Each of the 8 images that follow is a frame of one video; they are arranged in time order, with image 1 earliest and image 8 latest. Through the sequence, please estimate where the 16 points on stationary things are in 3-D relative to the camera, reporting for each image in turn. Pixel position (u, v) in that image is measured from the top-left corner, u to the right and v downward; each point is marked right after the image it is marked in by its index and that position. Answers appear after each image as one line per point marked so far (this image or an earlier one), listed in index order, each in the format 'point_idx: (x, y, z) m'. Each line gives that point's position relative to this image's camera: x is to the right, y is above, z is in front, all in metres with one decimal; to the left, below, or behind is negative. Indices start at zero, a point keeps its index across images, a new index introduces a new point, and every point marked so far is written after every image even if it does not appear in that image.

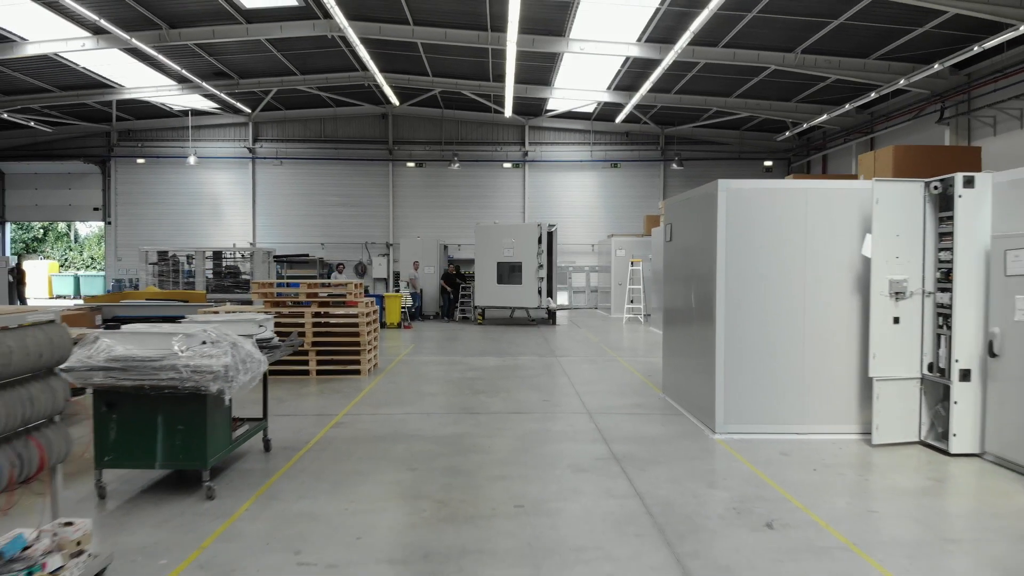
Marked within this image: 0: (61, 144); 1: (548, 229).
0: (-14.8, +4.7, +19.4) m
1: (+0.9, +1.5, +15.2) m
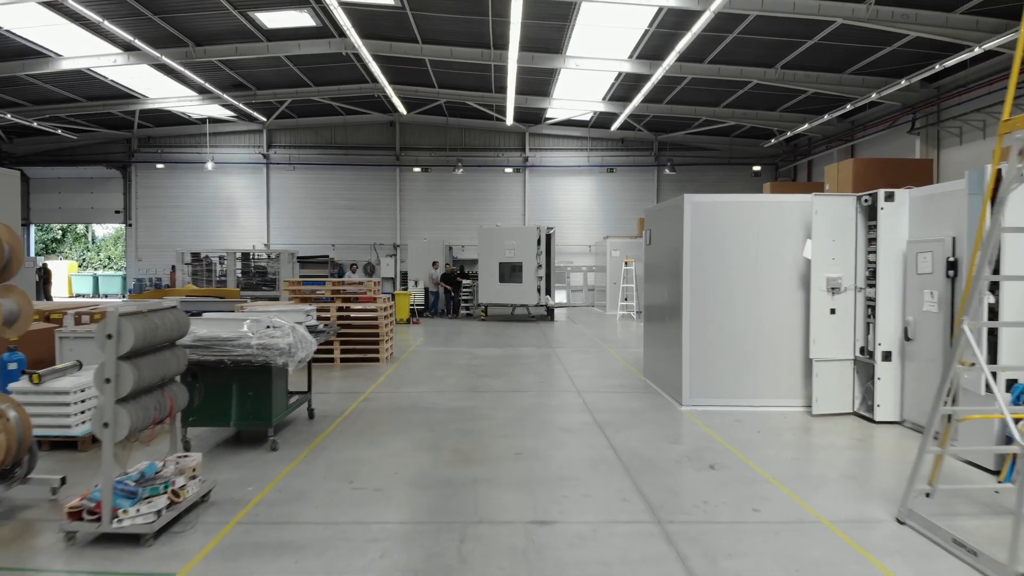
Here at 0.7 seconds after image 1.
0: (-14.8, +4.7, +20.4) m
1: (+0.9, +1.5, +16.1) m
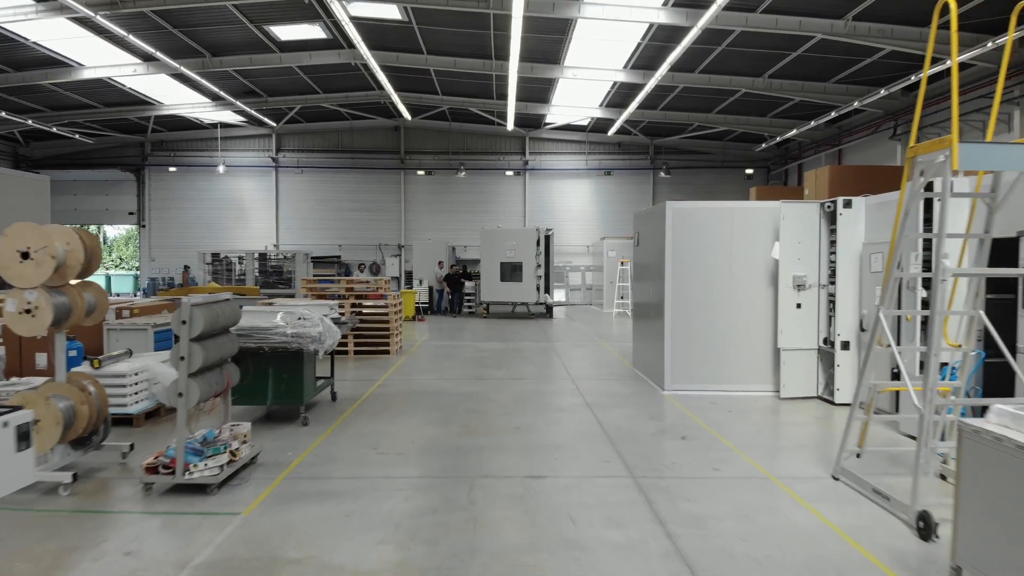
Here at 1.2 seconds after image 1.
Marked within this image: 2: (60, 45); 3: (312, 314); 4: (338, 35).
0: (-14.7, +4.8, +21.1) m
1: (+0.9, +1.5, +16.8) m
2: (-10.1, +5.5, +13.3) m
3: (-1.8, -0.3, +5.3) m
4: (-3.9, +5.7, +13.2) m
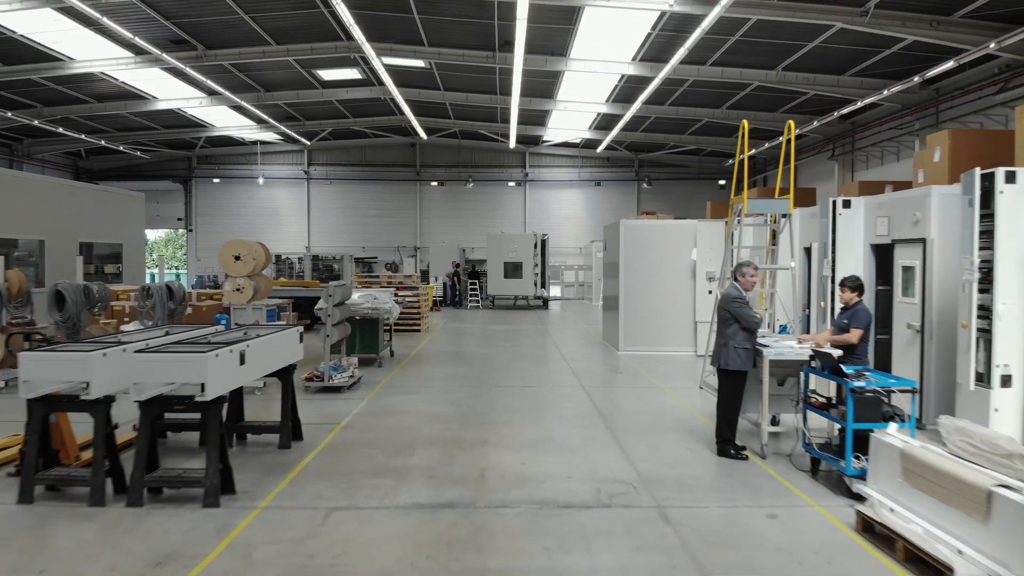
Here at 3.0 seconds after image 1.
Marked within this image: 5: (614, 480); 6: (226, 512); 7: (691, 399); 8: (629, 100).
0: (-14.7, +4.9, +24.0) m
1: (+1.0, +1.7, +19.6) m
2: (-10.1, +5.6, +16.2) m
3: (-1.8, -0.1, +8.2) m
4: (-3.8, +5.8, +16.1) m
5: (+0.7, -1.3, +4.1) m
6: (-1.8, -1.4, +3.7) m
7: (+1.9, -1.2, +6.4) m
8: (+3.3, +5.3, +16.5) m
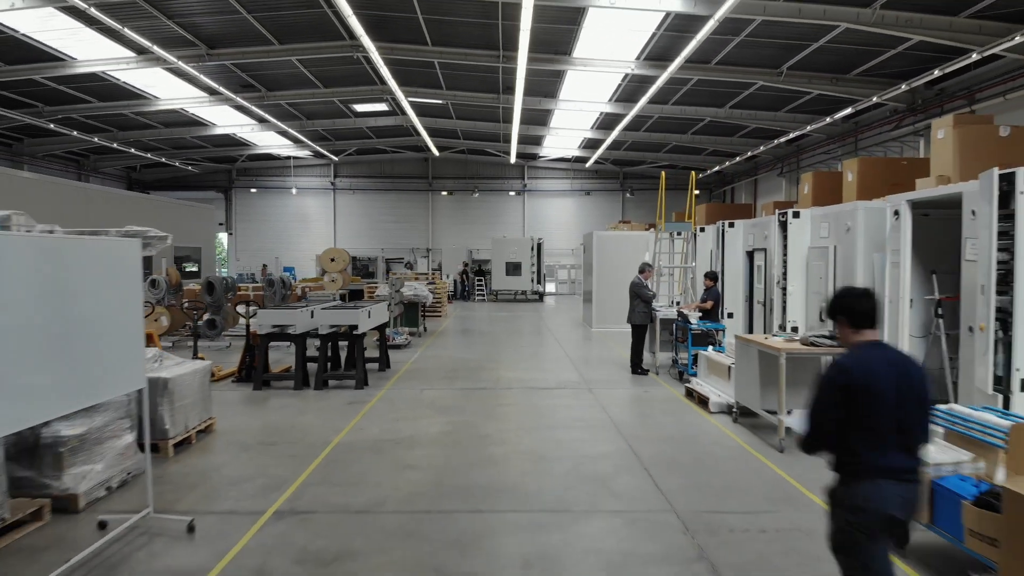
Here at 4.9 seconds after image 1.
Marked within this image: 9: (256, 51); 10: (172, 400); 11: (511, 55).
0: (-14.6, +5.1, +27.4) m
1: (+1.0, +1.8, +23.1) m
2: (-10.0, +5.8, +19.6) m
3: (-1.8, 0.0, +11.6) m
4: (-3.8, +6.0, +19.5) m
5: (+0.7, -1.2, +7.5) m
6: (-1.8, -1.3, +7.1) m
7: (+2.0, -1.1, +9.9) m
8: (+3.3, +5.4, +19.9) m
9: (-6.3, +5.8, +14.6) m
10: (-2.9, -0.9, +5.0) m
11: (0.0, +5.7, +14.5) m
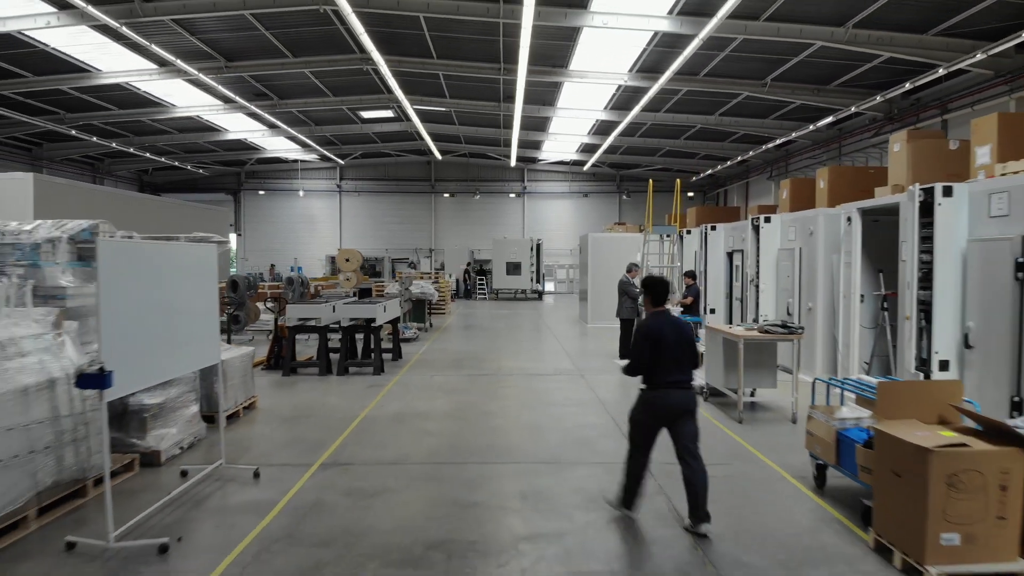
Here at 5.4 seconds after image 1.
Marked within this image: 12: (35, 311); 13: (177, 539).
0: (-14.6, +5.1, +28.3) m
1: (+1.0, +1.9, +24.0) m
2: (-10.0, +5.8, +20.5) m
3: (-1.8, +0.1, +12.5) m
4: (-3.8, +6.0, +20.4) m
5: (+0.7, -1.2, +8.4) m
6: (-1.8, -1.2, +8.0) m
7: (+2.0, -1.0, +10.7) m
8: (+3.3, +5.5, +20.8) m
9: (-6.3, +5.9, +15.5) m
10: (-2.9, -0.9, +5.9) m
11: (0.0, +5.7, +15.4) m
12: (-3.4, -0.2, +4.2) m
13: (-2.0, -1.5, +3.6) m
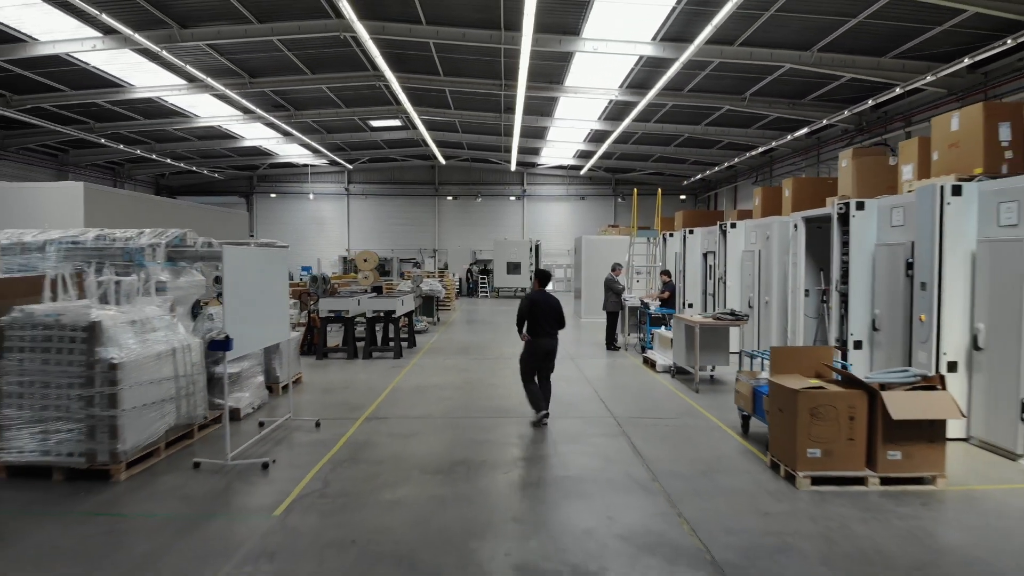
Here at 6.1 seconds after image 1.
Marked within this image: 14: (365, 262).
0: (-14.6, +5.2, +29.7) m
1: (+1.0, +1.9, +25.3) m
2: (-10.0, +5.9, +21.9) m
3: (-1.8, +0.1, +13.9) m
4: (-3.8, +6.1, +21.8) m
5: (+0.7, -1.1, +9.8) m
6: (-1.8, -1.2, +9.4) m
7: (+2.0, -1.0, +12.1) m
8: (+3.3, +5.6, +22.2) m
9: (-6.3, +5.9, +16.8) m
10: (-2.9, -0.8, +7.3) m
11: (0.0, +5.8, +16.8) m
12: (-3.4, -0.1, +5.6) m
13: (-2.0, -1.5, +5.0) m
14: (-3.8, +0.7, +15.3) m
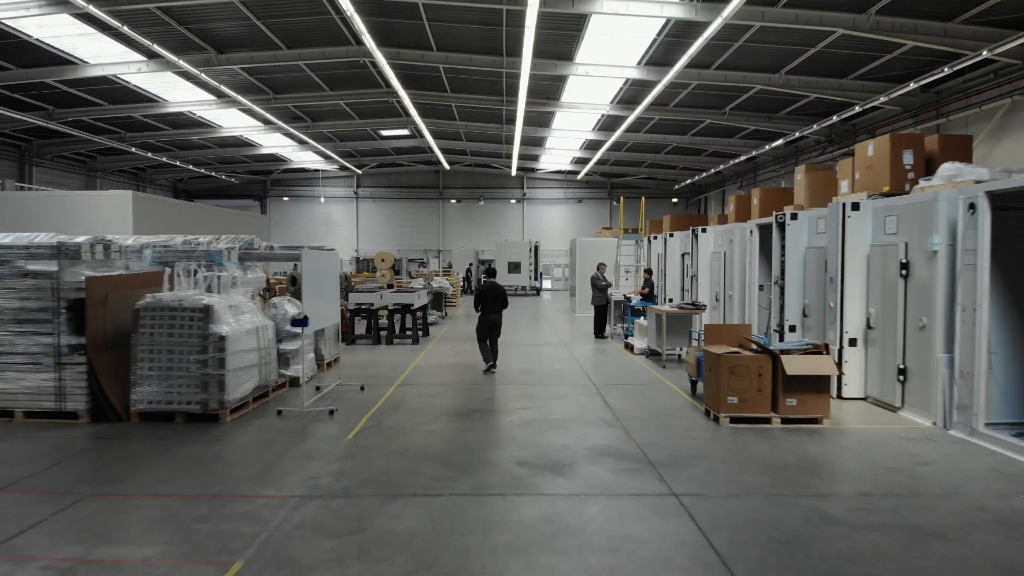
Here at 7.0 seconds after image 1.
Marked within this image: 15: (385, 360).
0: (-14.6, +5.3, +31.3) m
1: (+1.0, +2.0, +27.0) m
2: (-10.0, +6.0, +23.5) m
3: (-1.8, +0.2, +15.5) m
4: (-3.8, +6.2, +23.4) m
5: (+0.8, -1.0, +11.4) m
6: (-1.7, -1.1, +11.1) m
7: (+2.0, -0.9, +13.8) m
8: (+3.3, +5.6, +23.9) m
9: (-6.3, +6.0, +18.5) m
10: (-2.9, -0.8, +9.0) m
11: (0.0, +5.9, +18.4) m
12: (-3.4, 0.0, +7.3) m
13: (-2.0, -1.4, +6.6) m
14: (-3.8, +0.8, +17.0) m
15: (-2.1, -1.2, +9.9) m
